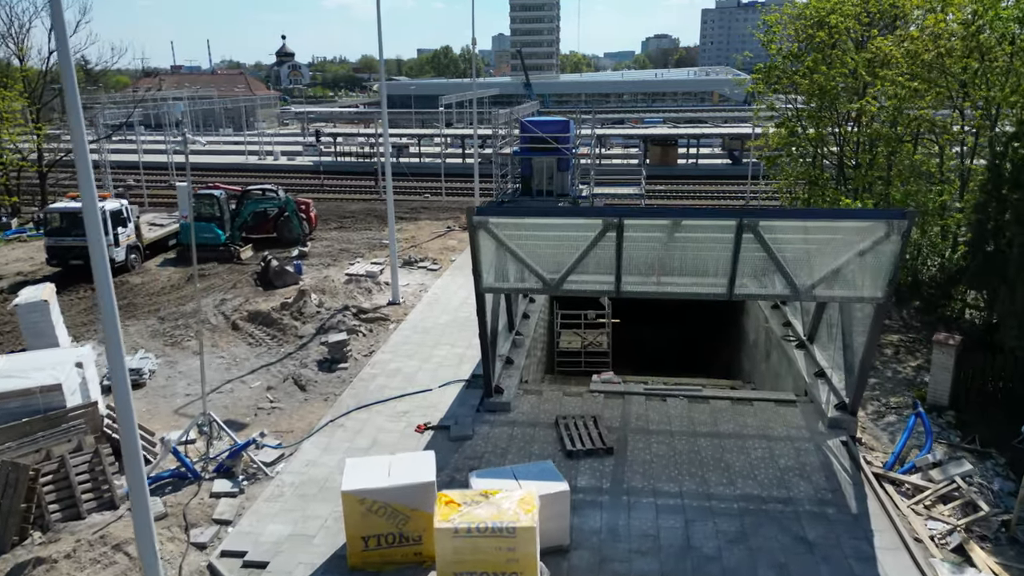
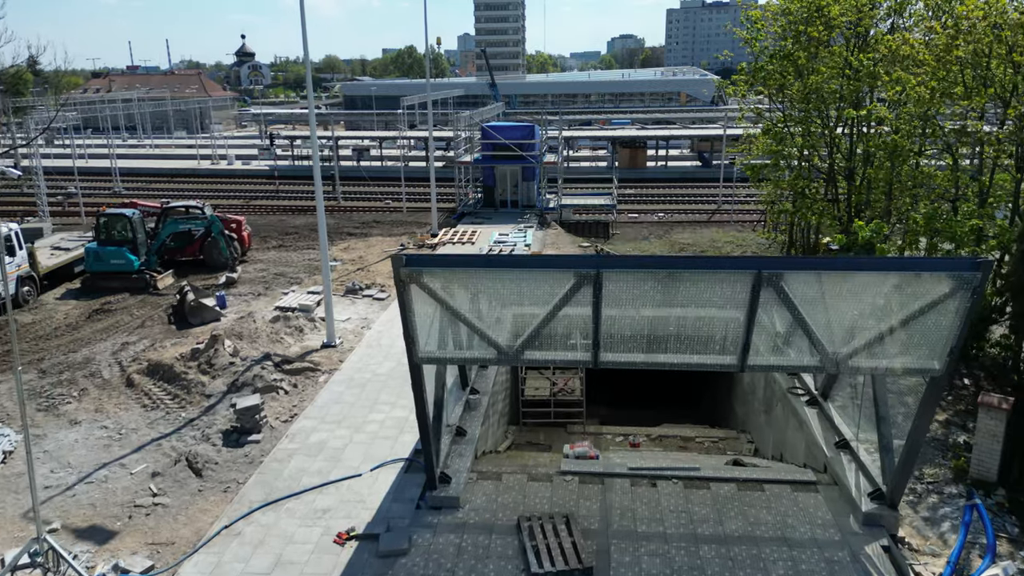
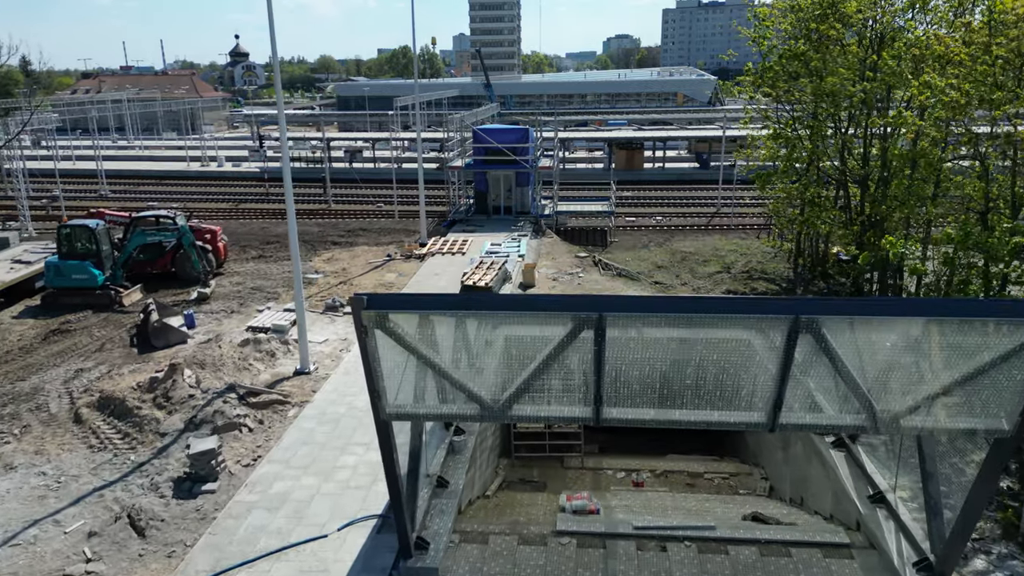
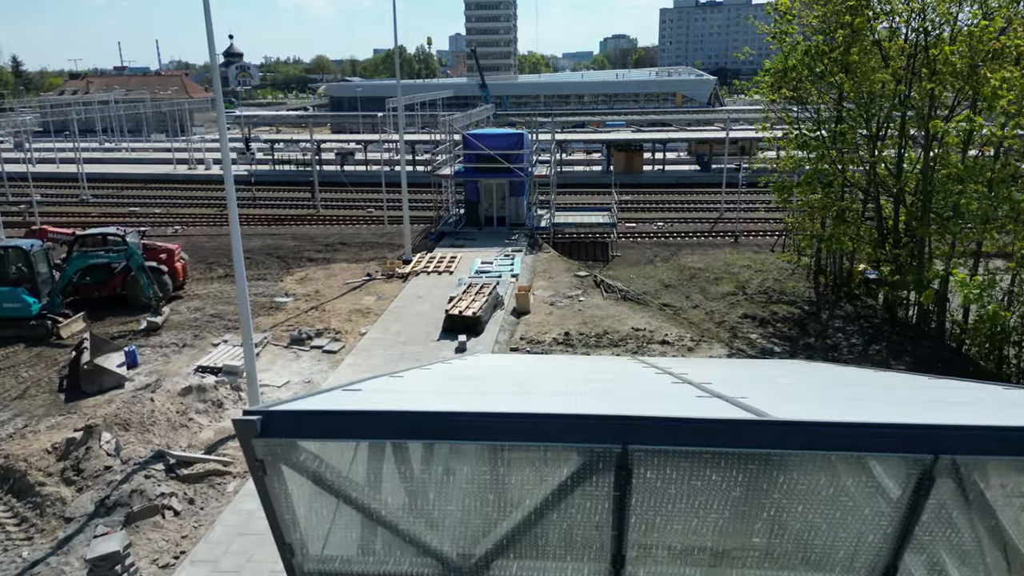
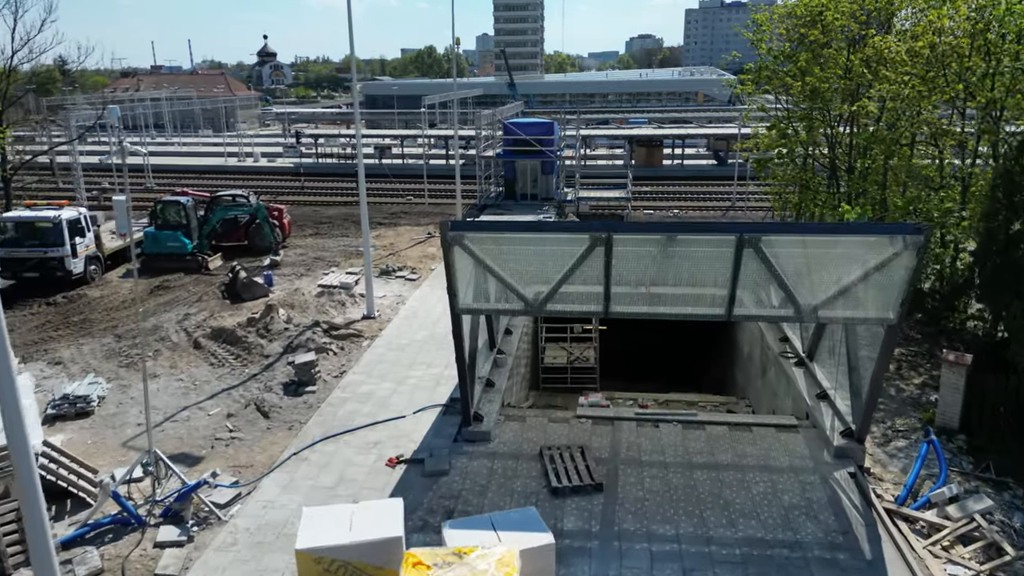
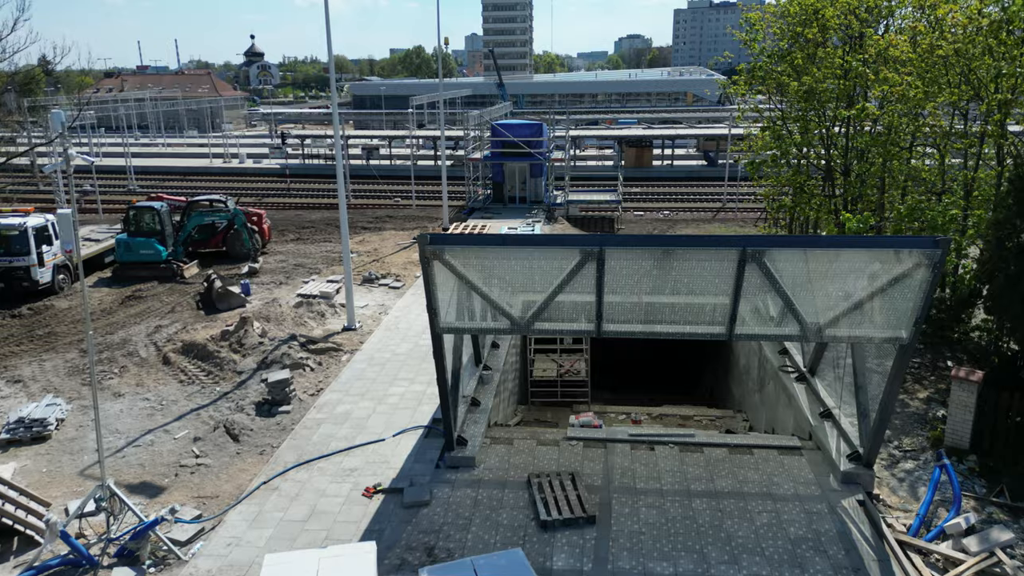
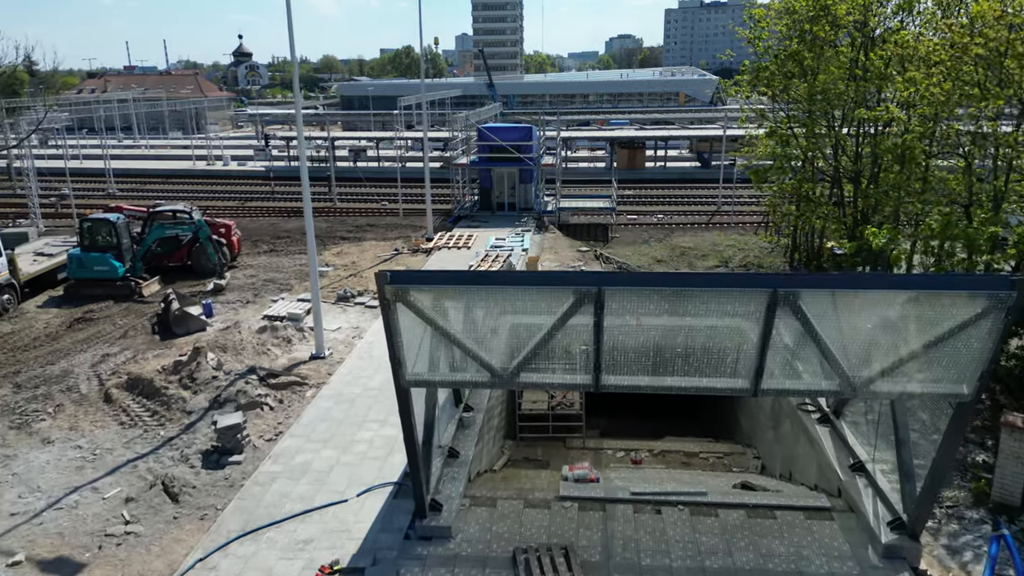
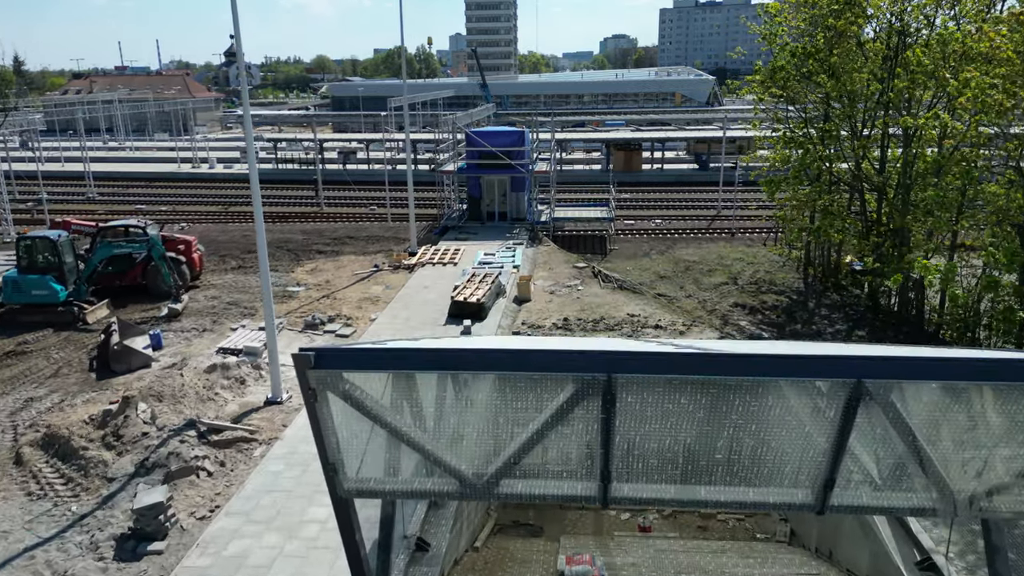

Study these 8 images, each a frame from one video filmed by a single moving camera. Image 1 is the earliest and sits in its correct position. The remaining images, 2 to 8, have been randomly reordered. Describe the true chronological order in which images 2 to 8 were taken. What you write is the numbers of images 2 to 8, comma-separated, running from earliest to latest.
5, 6, 2, 7, 3, 8, 4
